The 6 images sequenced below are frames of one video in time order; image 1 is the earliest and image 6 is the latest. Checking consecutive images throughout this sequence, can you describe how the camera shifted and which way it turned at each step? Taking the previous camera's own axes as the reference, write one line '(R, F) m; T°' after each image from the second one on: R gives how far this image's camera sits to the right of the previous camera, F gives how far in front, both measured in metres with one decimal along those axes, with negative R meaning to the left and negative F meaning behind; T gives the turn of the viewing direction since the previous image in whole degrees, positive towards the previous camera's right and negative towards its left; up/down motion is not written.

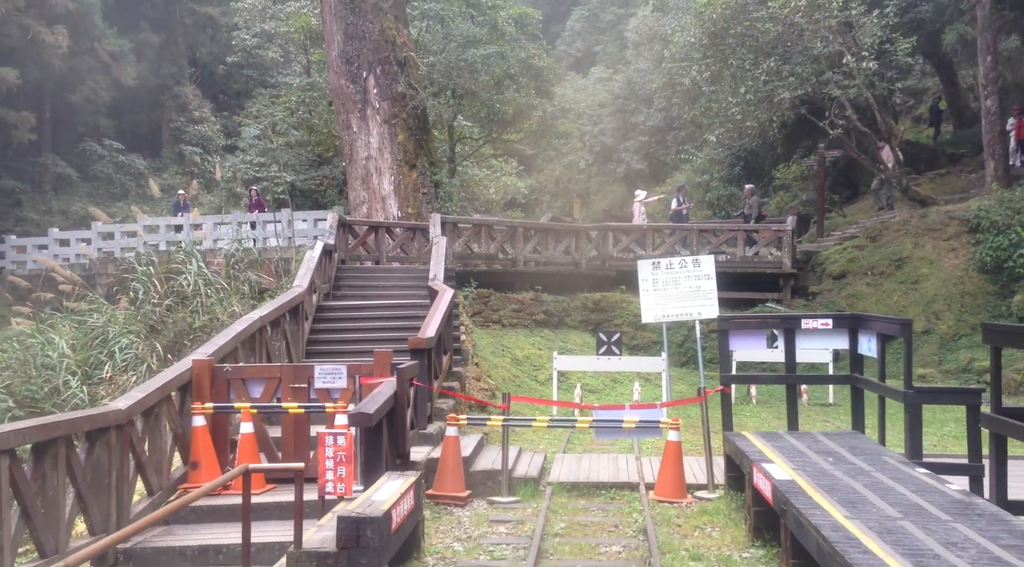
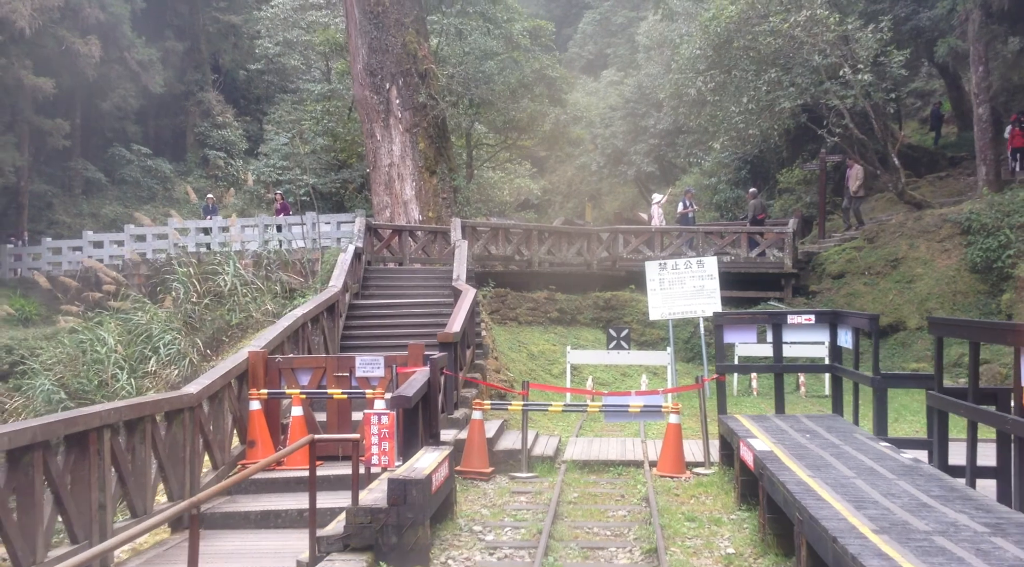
(-0.1, -1.1) m; -1°
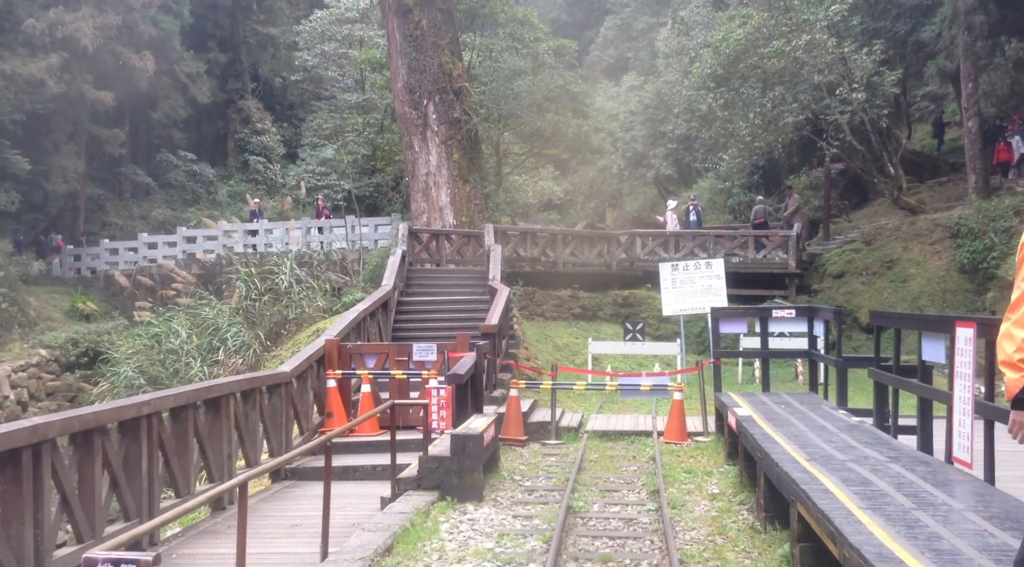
(-0.1, -2.0) m; -1°
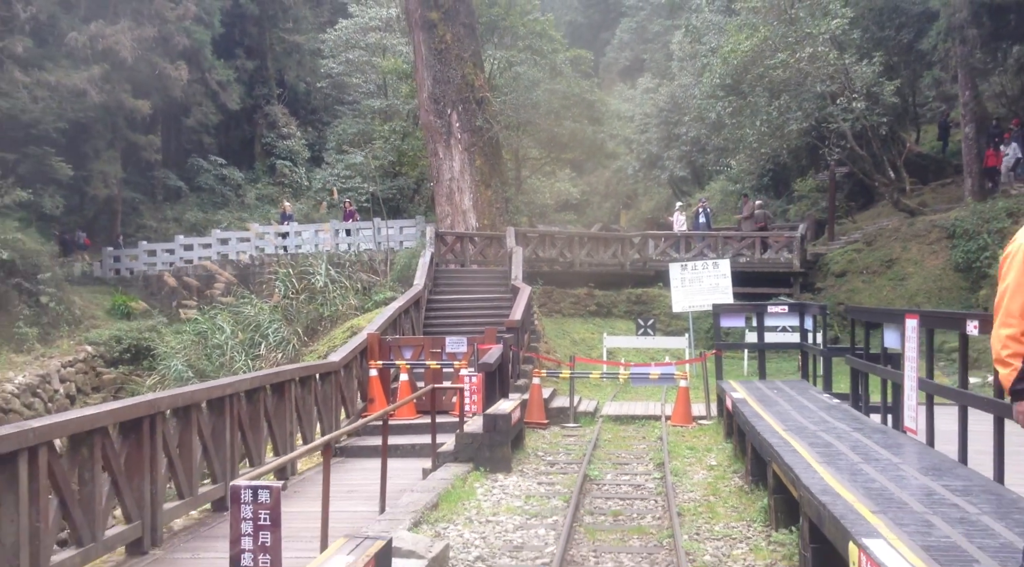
(-0.1, -1.4) m; -1°
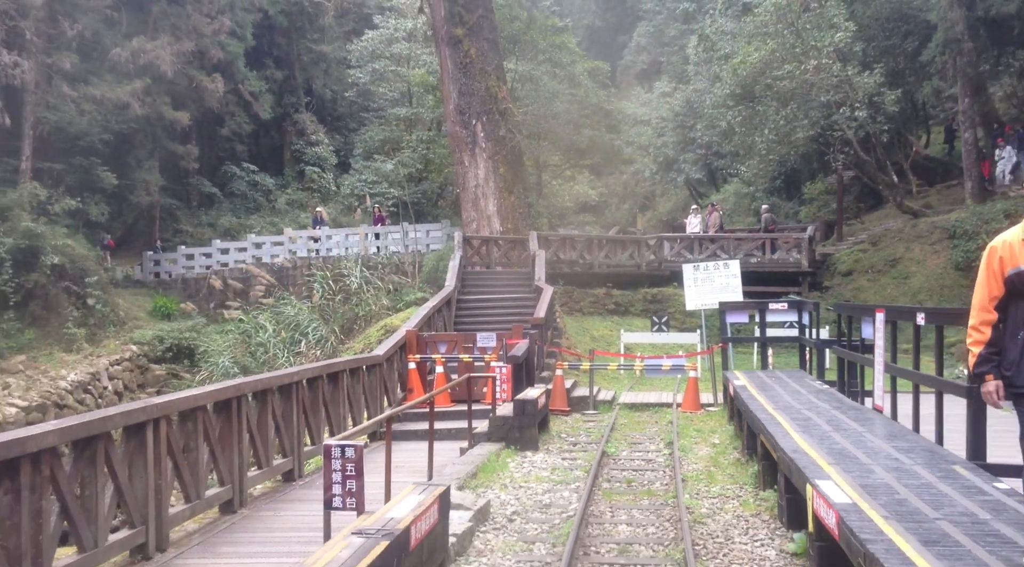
(-0.1, -1.4) m; -1°
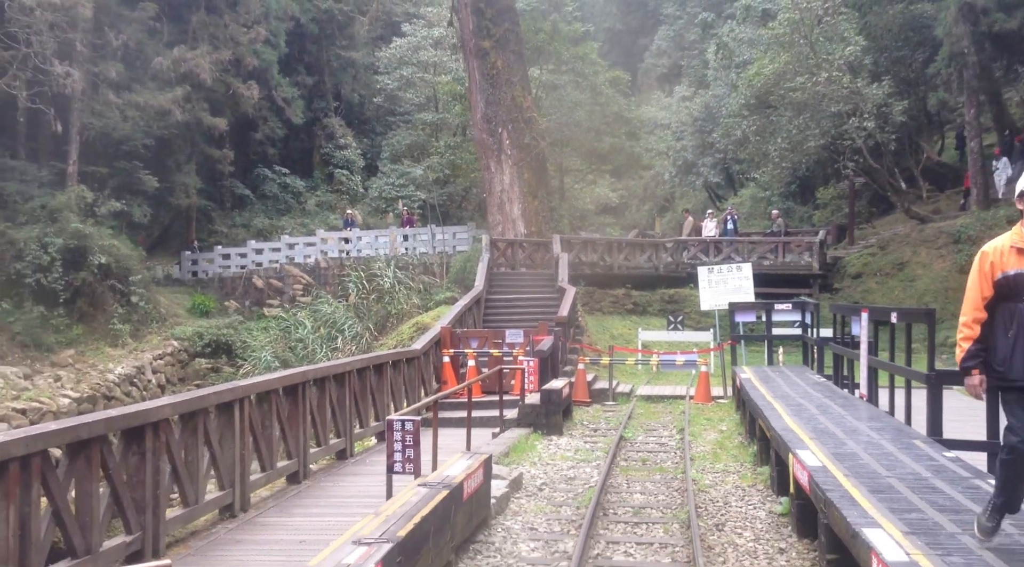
(-0.1, -1.3) m; -1°
